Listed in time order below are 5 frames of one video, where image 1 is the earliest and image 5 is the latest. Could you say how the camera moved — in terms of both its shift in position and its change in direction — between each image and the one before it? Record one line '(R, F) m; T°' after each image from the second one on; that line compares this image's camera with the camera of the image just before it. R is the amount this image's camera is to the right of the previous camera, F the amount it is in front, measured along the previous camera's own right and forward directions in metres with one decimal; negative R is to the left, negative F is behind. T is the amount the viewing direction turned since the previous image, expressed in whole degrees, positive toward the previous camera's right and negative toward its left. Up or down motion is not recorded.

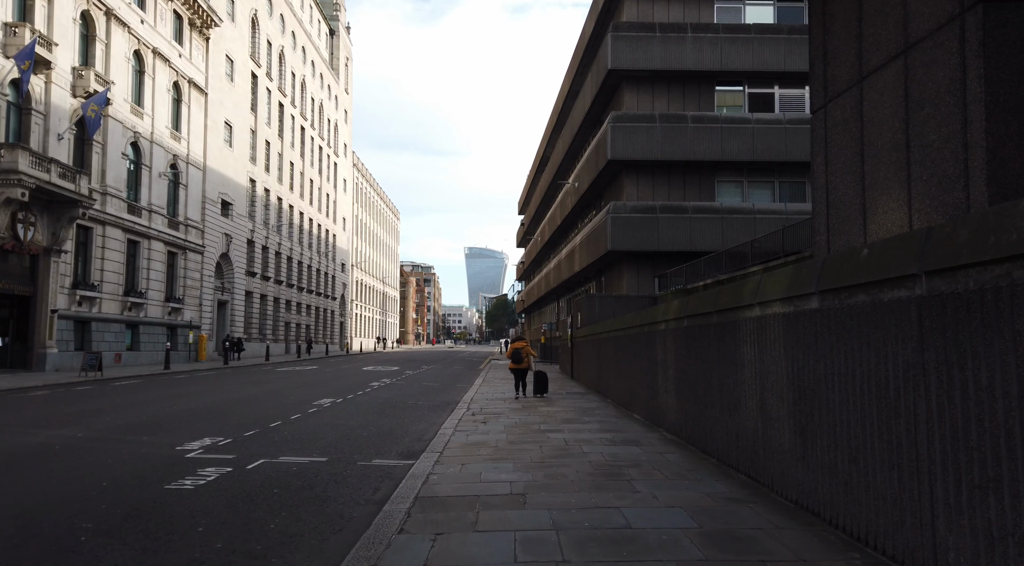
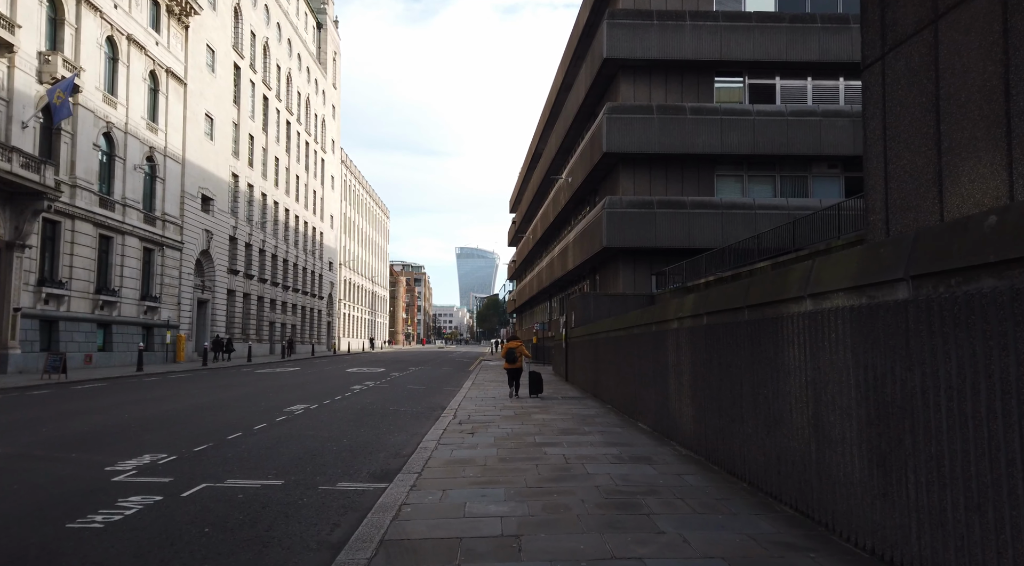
(0.0, +1.2) m; +1°
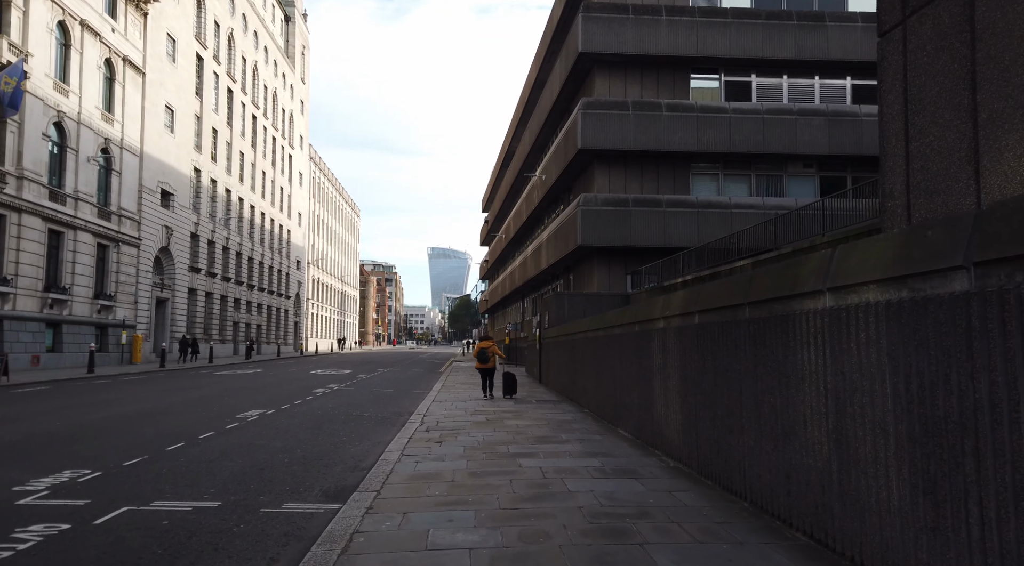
(0.0, +0.8) m; +2°
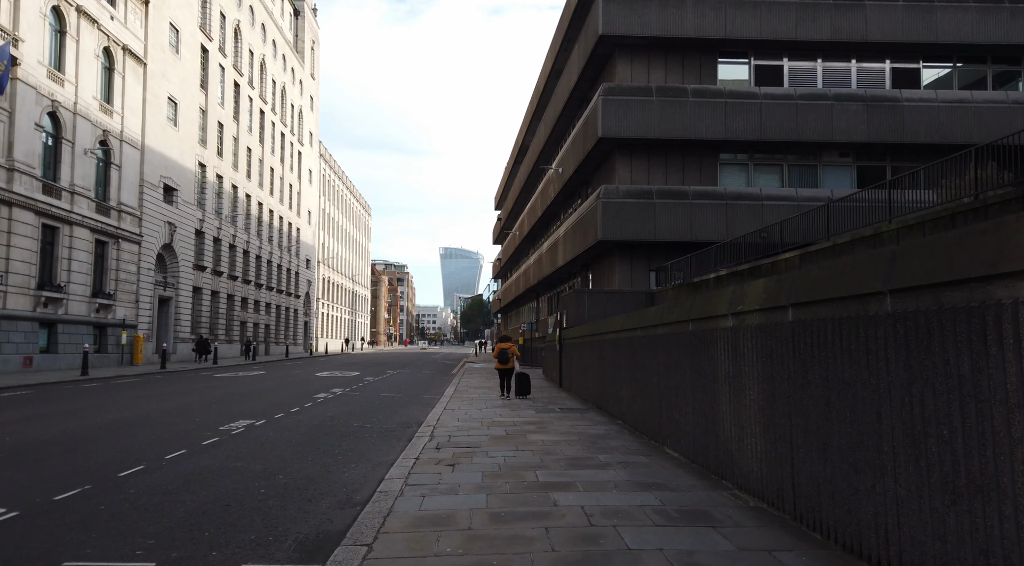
(-0.2, +1.6) m; -1°
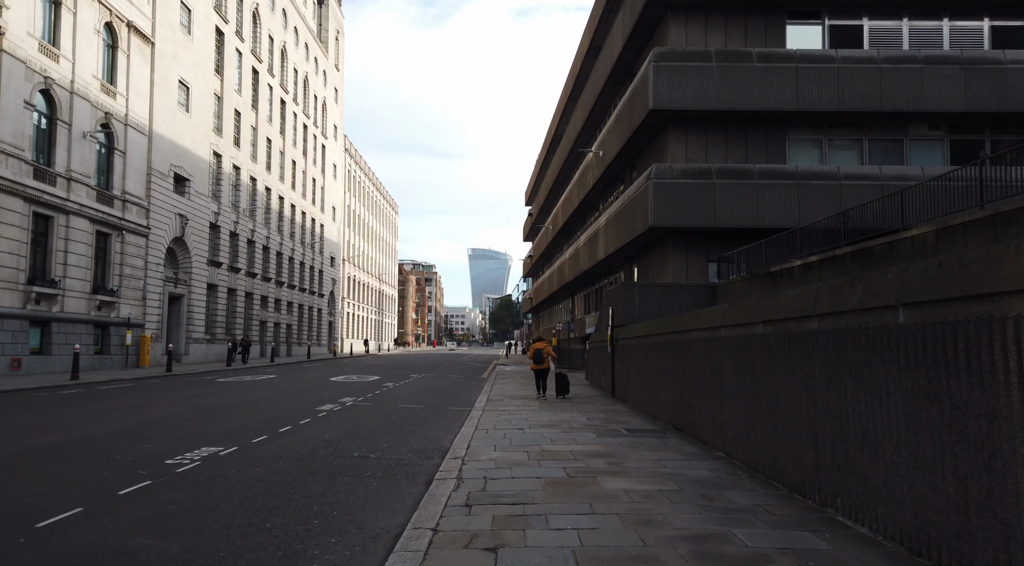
(-0.4, +3.1) m; -2°
